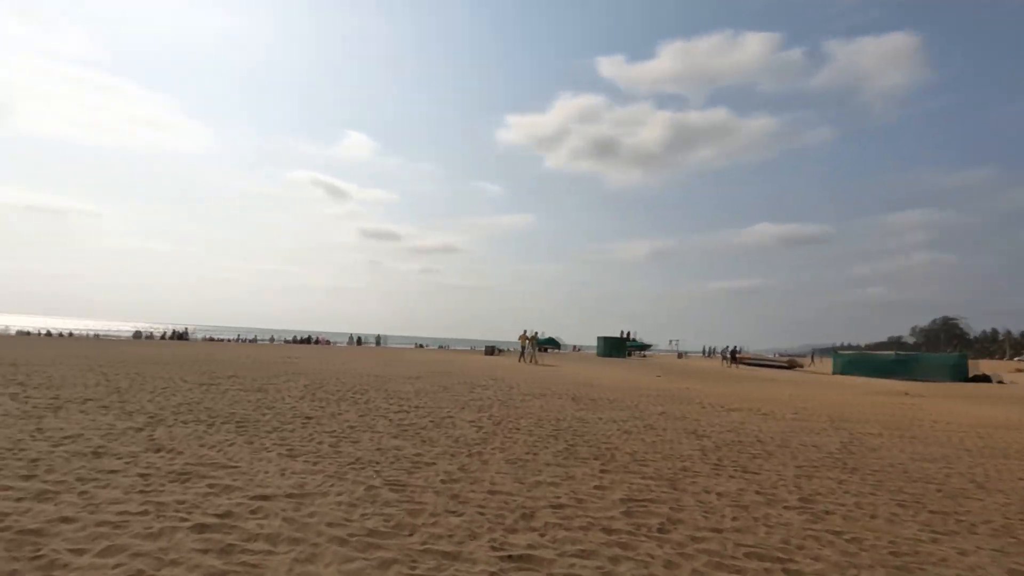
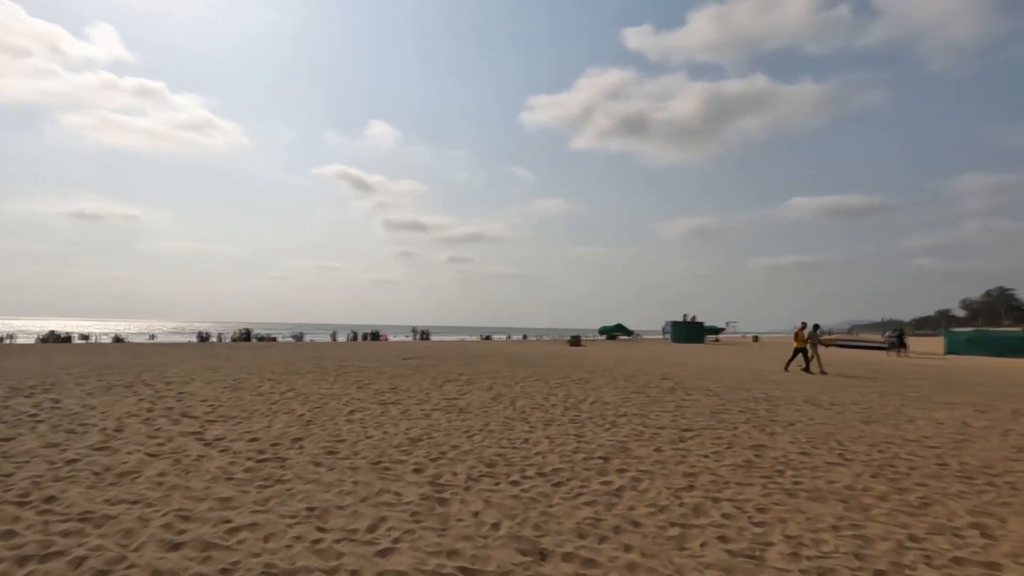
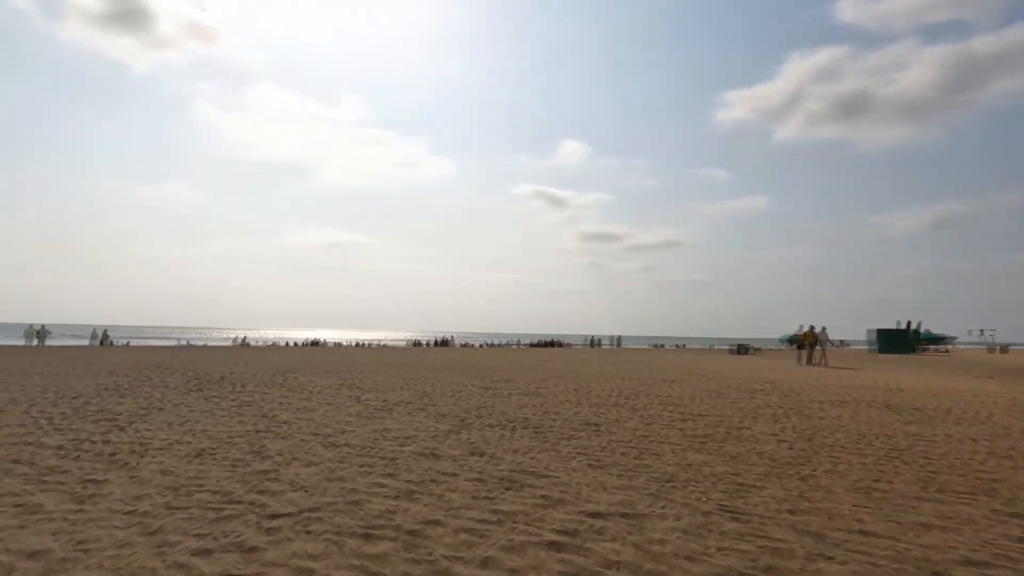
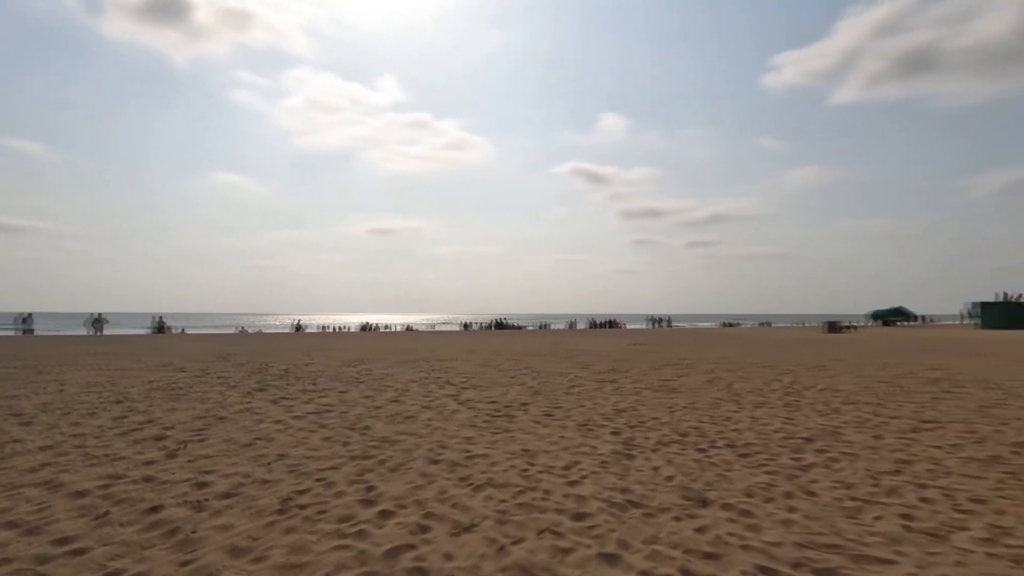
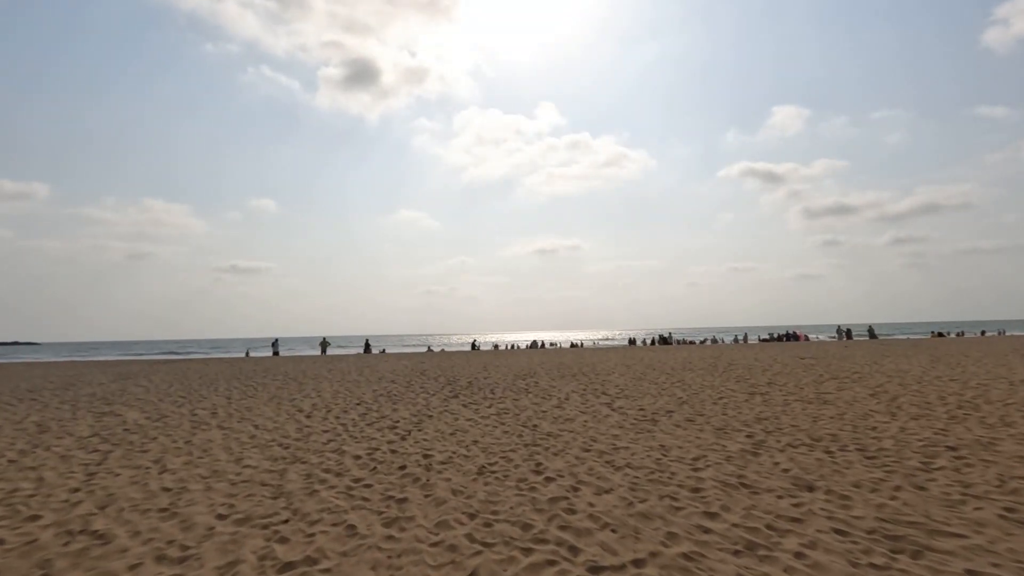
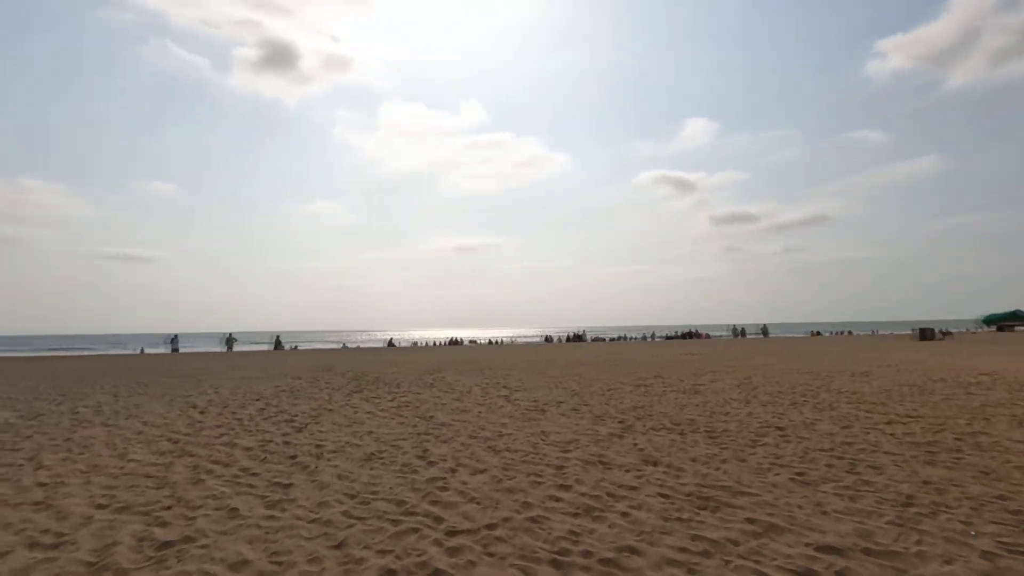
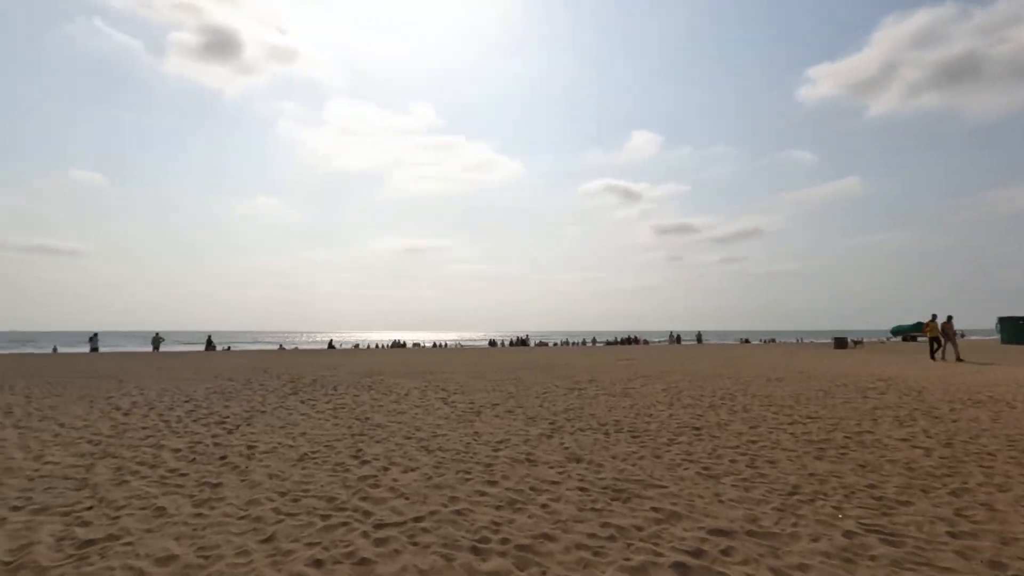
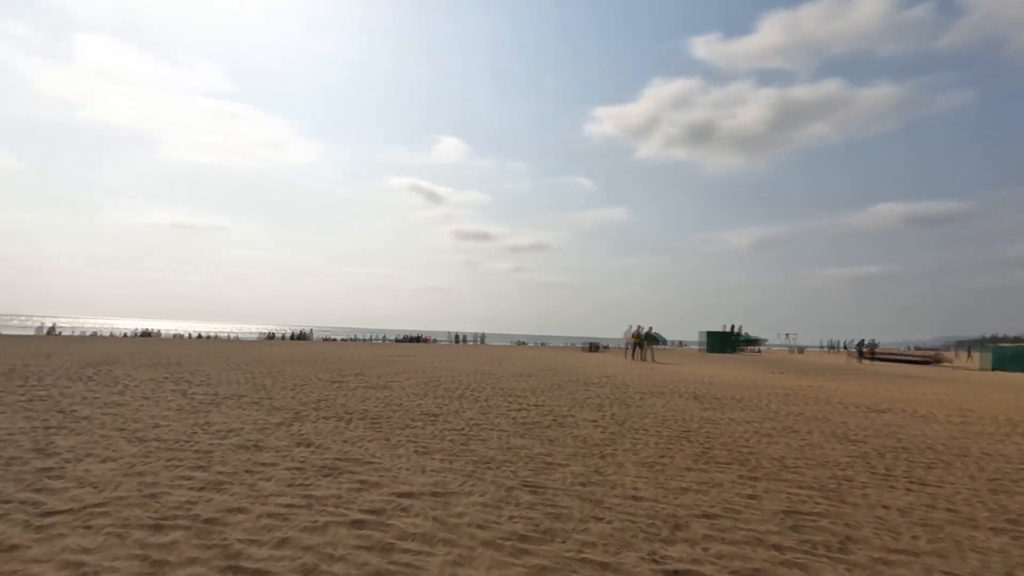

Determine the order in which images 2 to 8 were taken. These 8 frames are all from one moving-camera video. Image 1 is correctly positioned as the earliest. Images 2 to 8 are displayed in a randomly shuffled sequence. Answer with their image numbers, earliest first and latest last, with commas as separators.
8, 3, 7, 6, 5, 4, 2
